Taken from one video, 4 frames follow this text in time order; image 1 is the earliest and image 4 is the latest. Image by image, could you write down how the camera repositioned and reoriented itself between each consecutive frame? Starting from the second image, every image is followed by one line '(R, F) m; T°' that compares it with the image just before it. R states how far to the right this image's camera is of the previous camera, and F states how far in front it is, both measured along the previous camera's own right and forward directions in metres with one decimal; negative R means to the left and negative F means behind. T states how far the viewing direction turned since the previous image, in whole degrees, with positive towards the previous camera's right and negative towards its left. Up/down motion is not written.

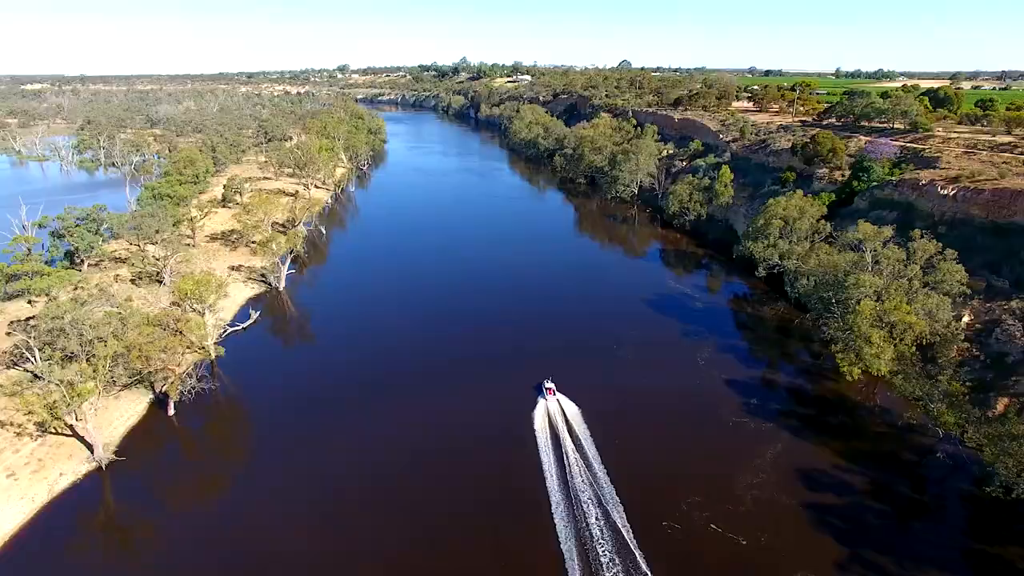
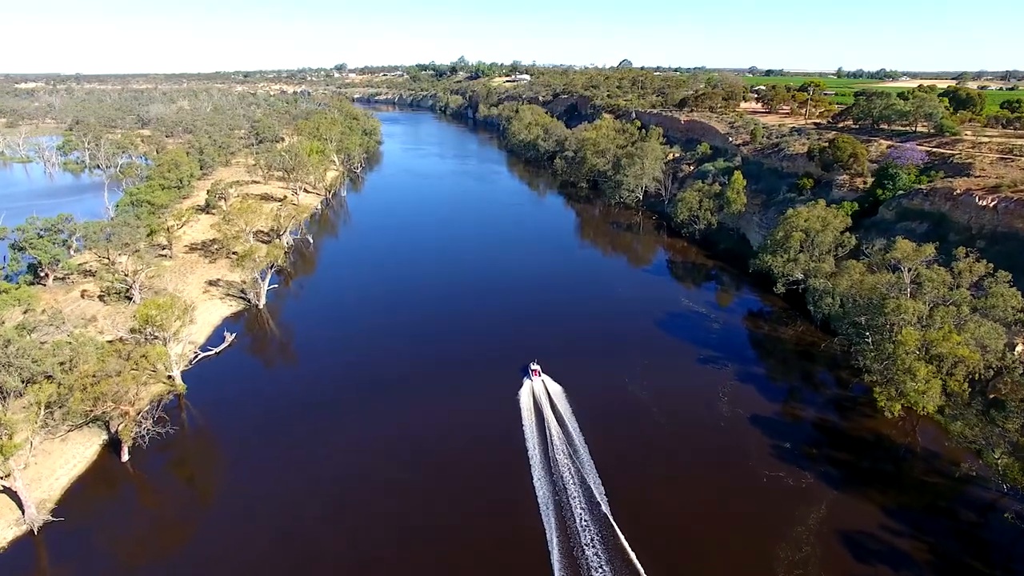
(0.0, +3.6) m; 0°
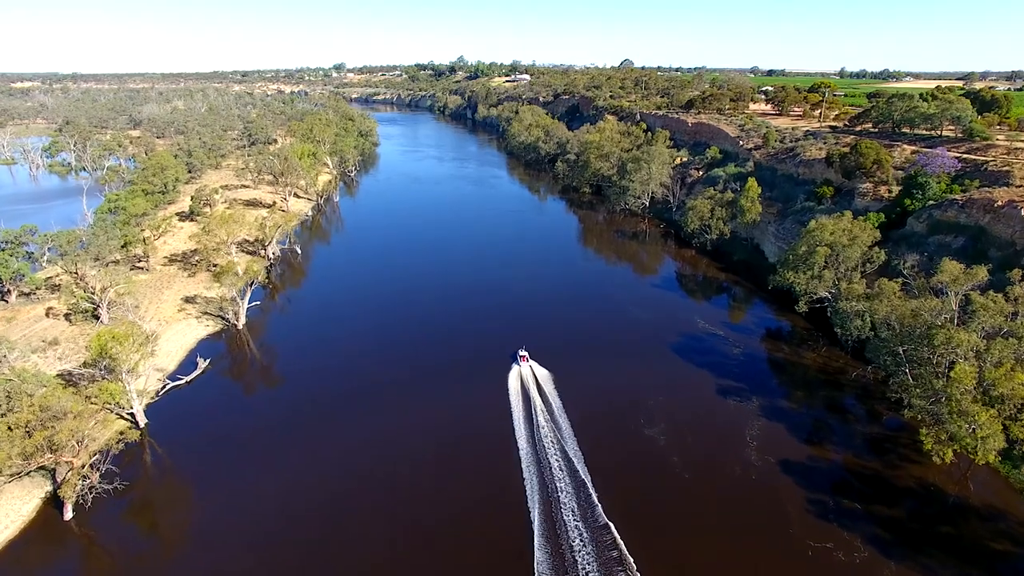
(-0.1, +3.4) m; 0°
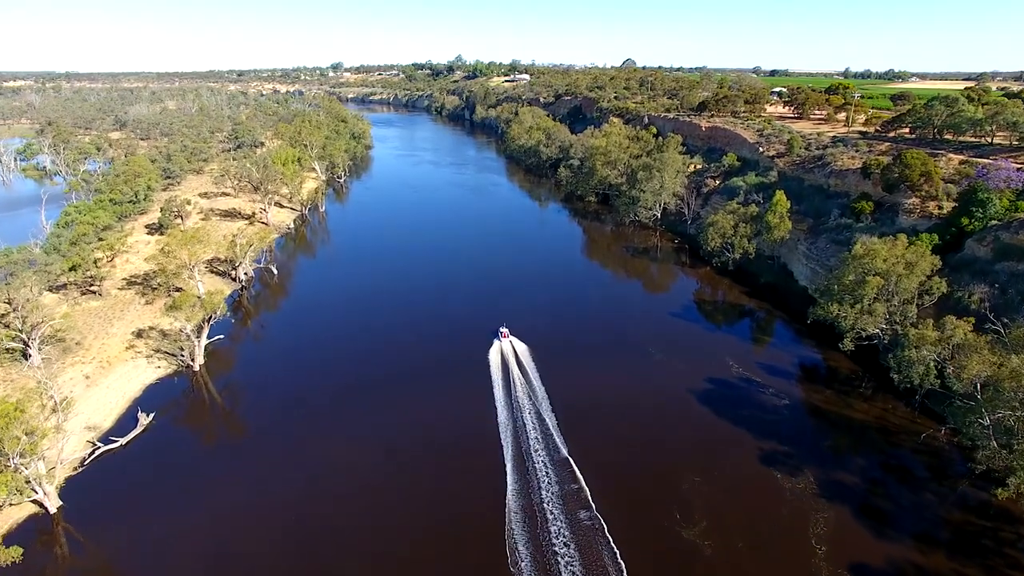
(-0.1, +5.7) m; 0°
